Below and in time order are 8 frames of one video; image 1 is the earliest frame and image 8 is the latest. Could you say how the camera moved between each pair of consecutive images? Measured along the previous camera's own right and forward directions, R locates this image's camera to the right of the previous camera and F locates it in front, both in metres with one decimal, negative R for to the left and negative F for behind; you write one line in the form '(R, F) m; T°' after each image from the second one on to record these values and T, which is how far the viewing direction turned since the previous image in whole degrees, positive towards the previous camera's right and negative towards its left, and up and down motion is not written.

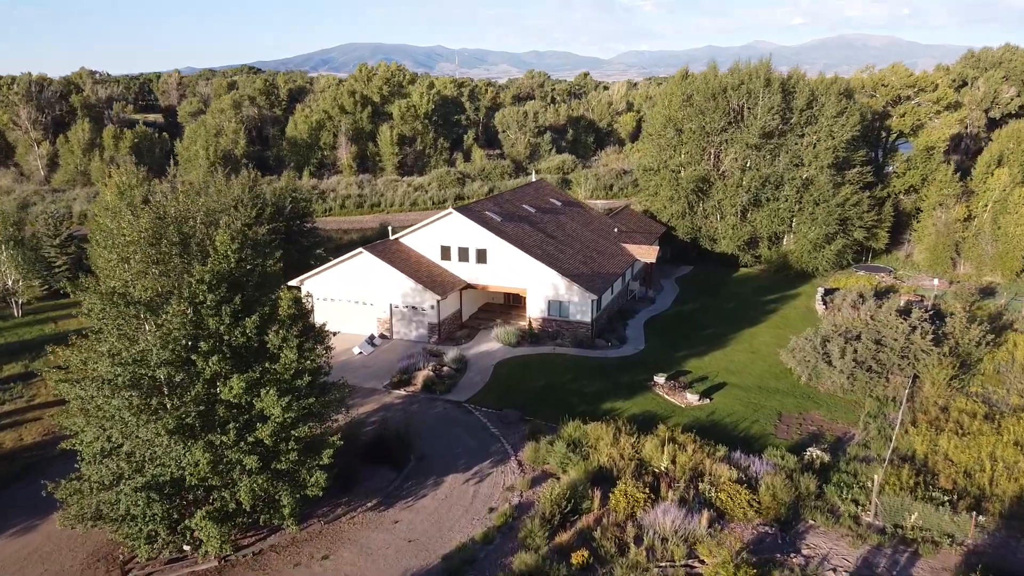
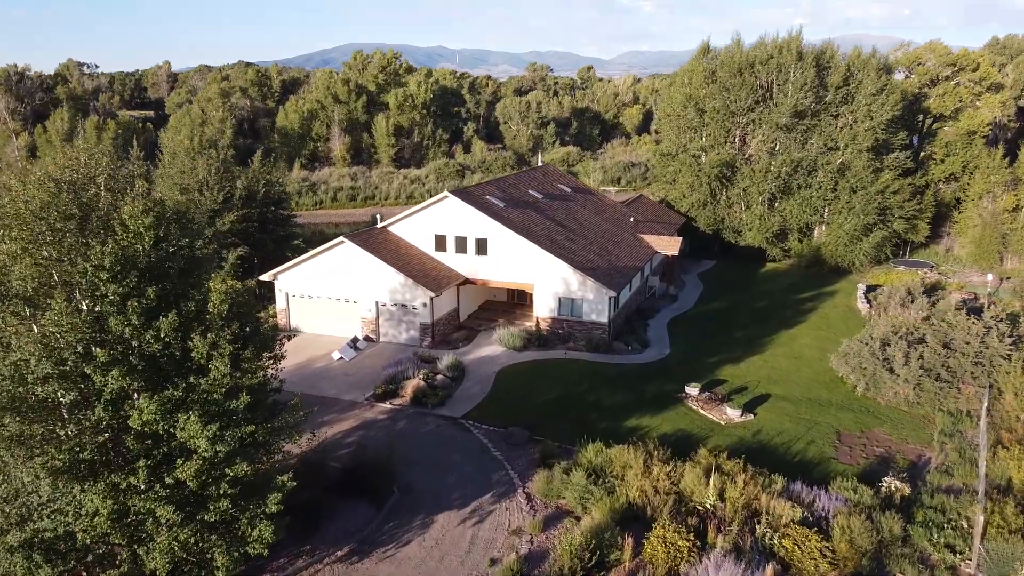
(-0.1, +4.6) m; 0°
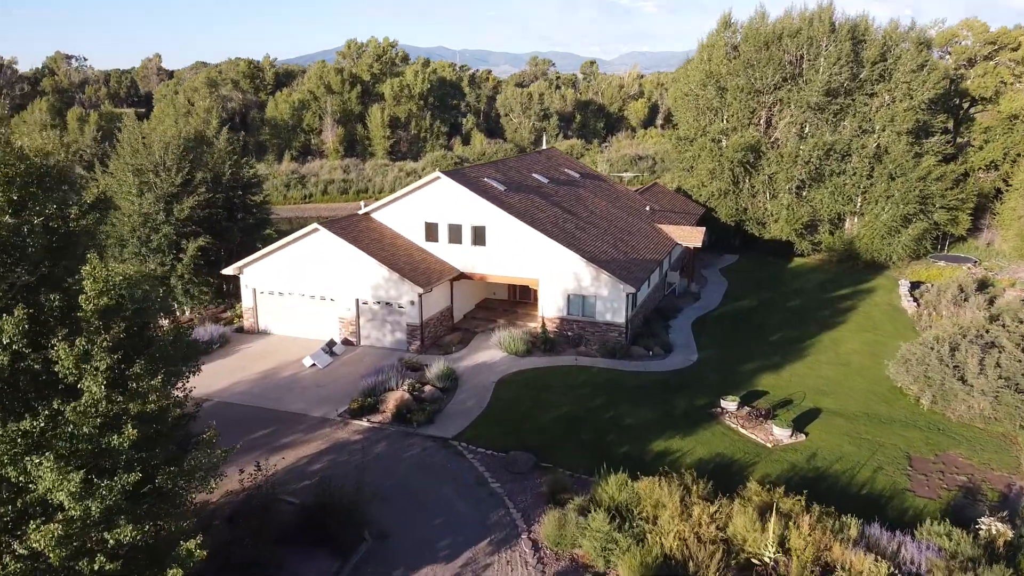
(0.0, +4.0) m; 0°
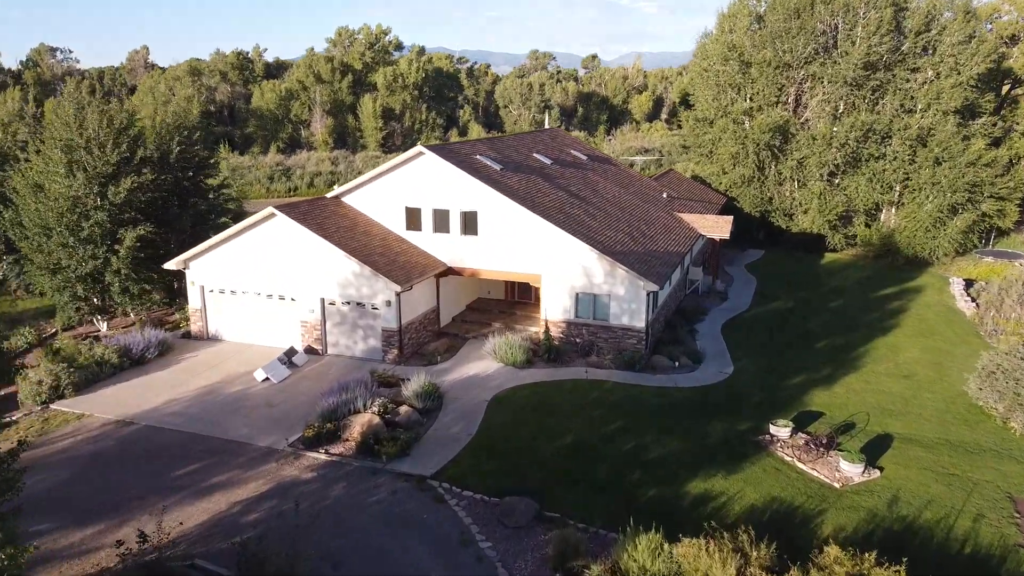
(0.0, +4.2) m; 0°
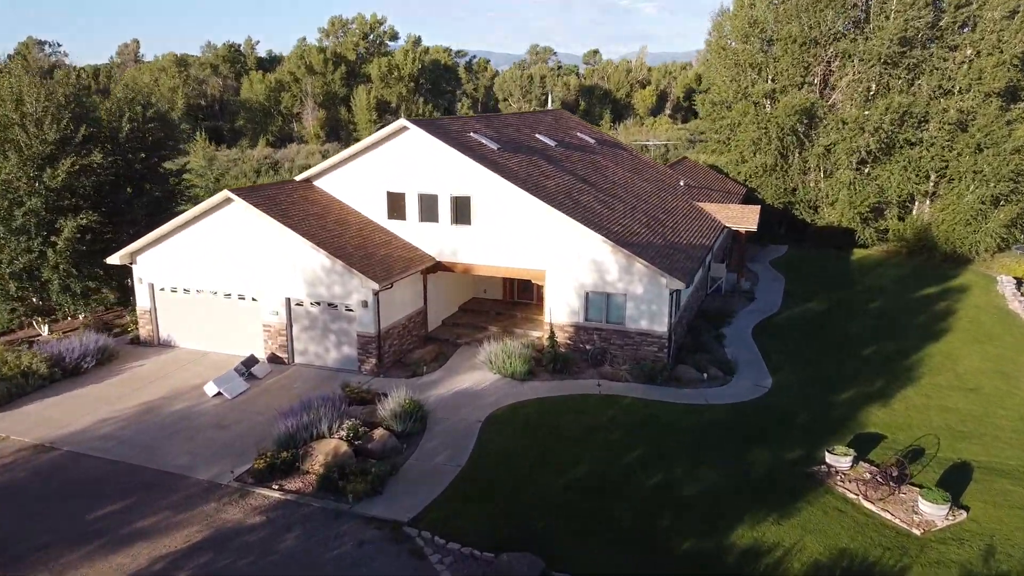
(0.0, +3.1) m; 0°
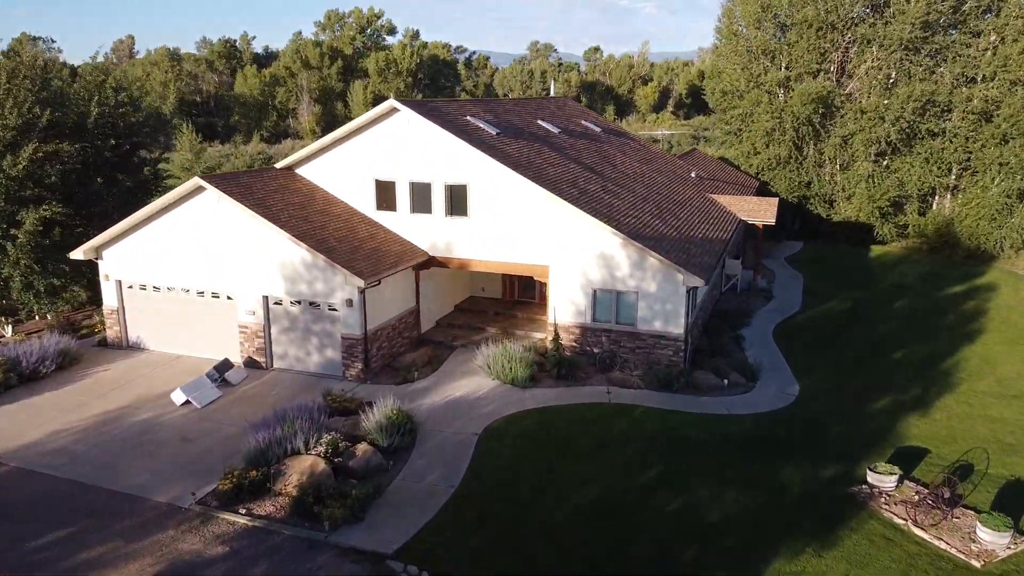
(0.0, +1.6) m; 0°
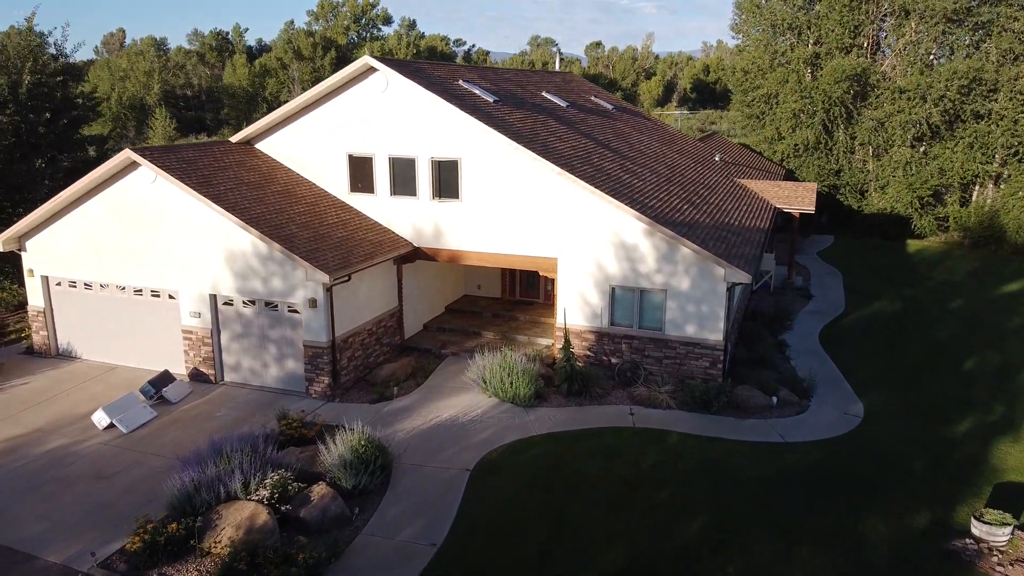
(0.0, +2.8) m; 0°
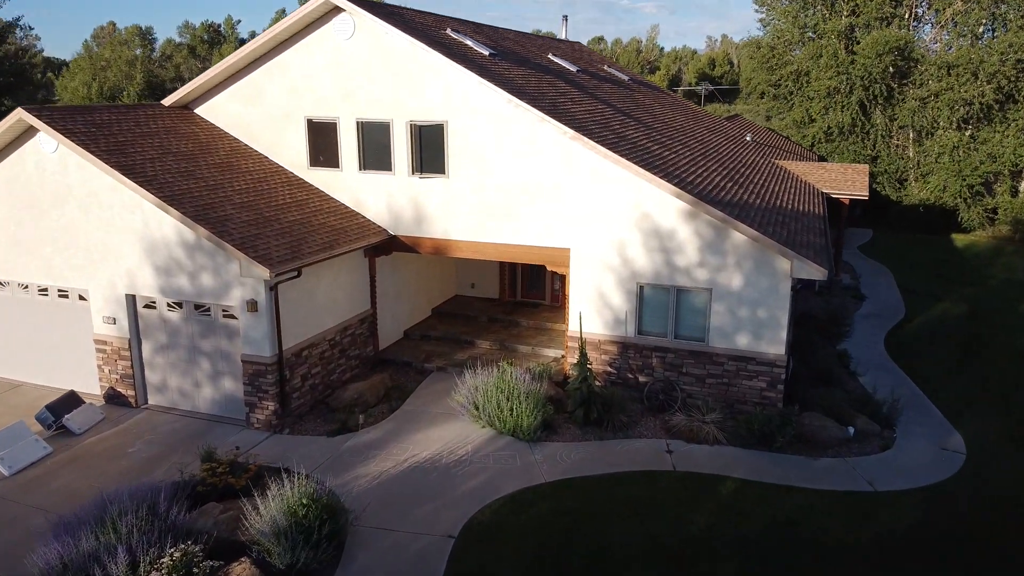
(0.0, +2.8) m; 0°
